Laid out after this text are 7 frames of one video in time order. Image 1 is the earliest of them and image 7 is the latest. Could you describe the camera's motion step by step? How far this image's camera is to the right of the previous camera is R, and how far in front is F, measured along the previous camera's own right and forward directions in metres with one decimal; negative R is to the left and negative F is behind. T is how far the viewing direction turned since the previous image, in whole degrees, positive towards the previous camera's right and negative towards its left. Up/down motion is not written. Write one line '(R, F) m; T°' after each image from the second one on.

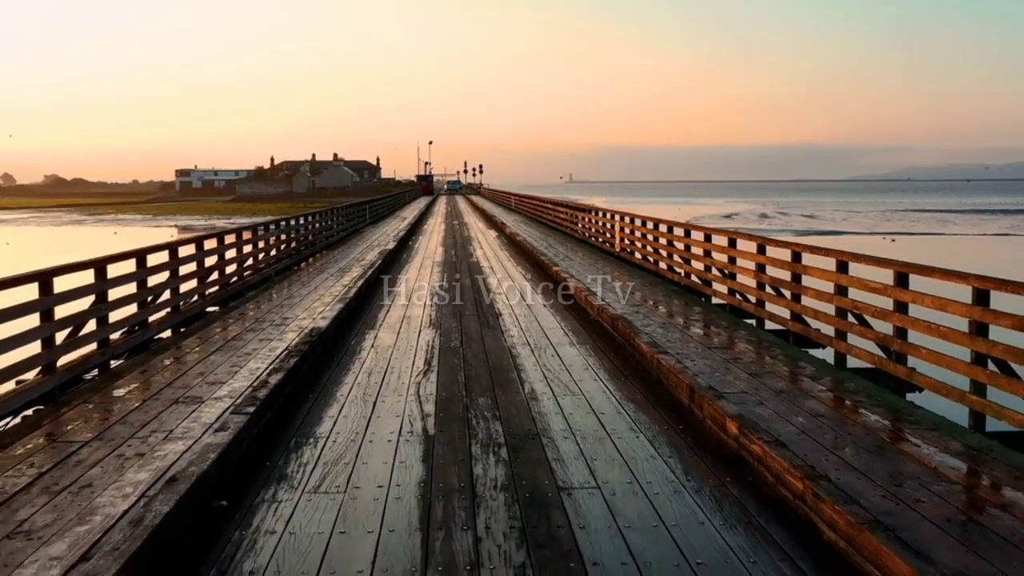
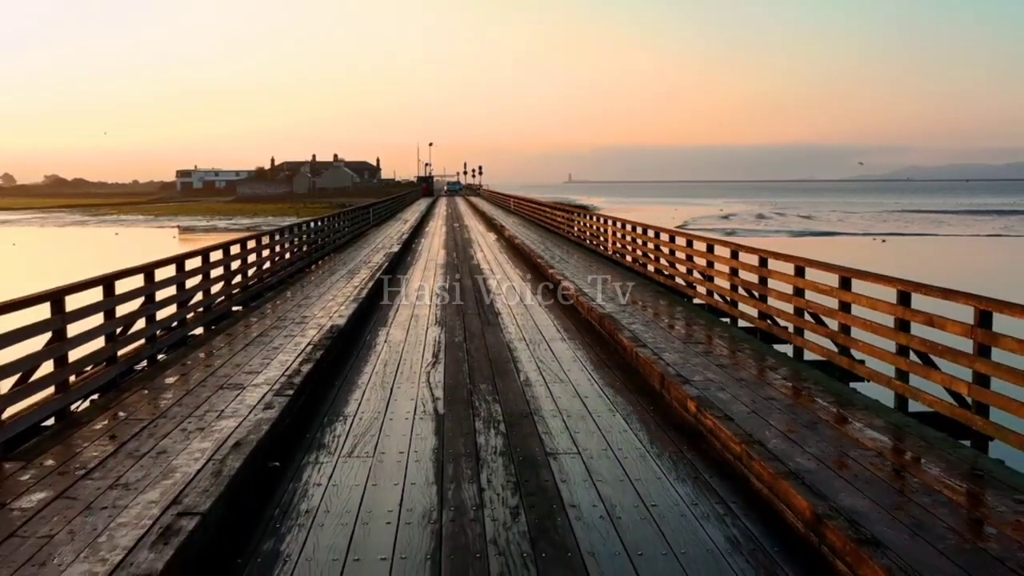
(0.0, -0.8) m; 0°
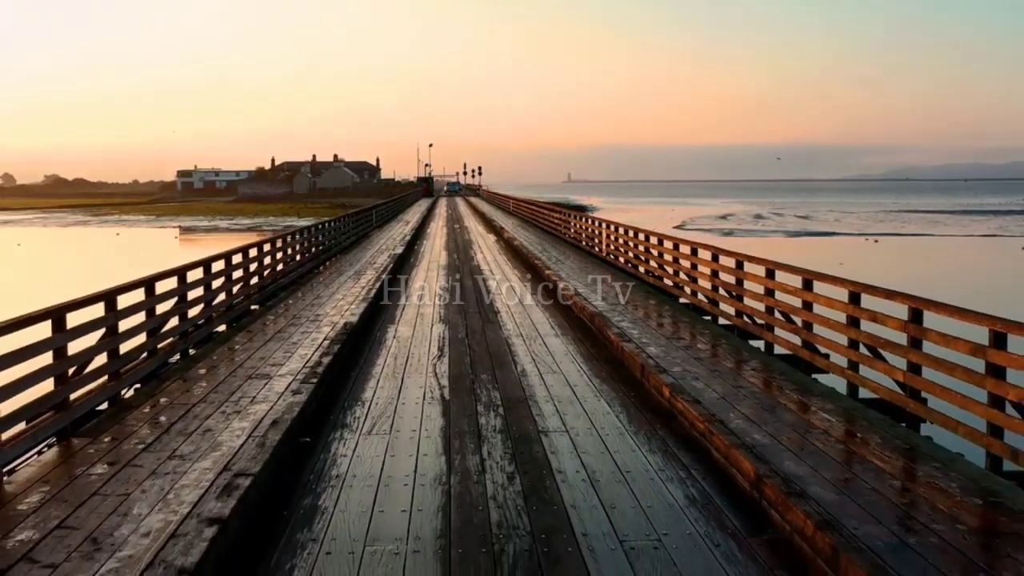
(0.0, -0.7) m; 0°
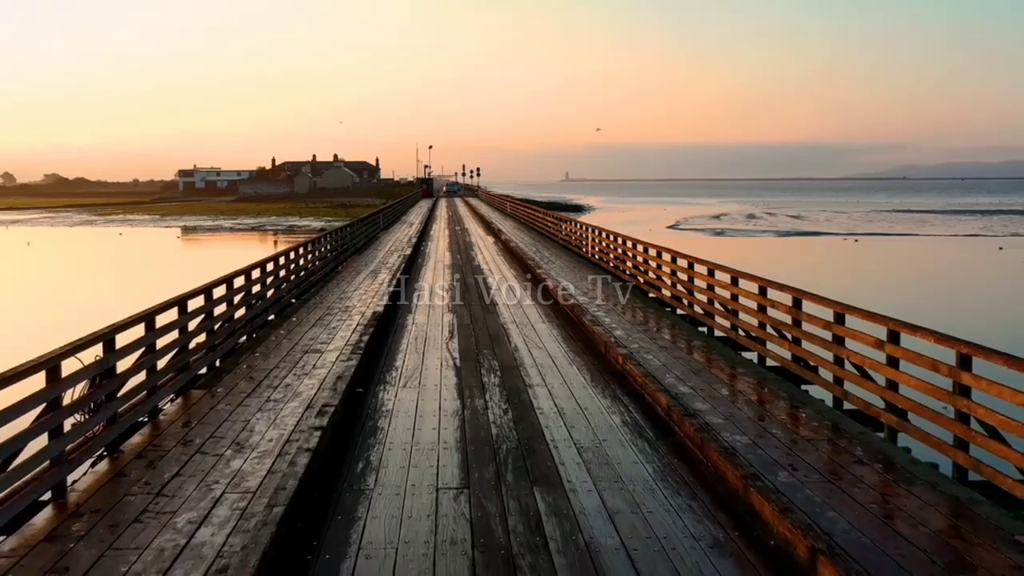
(0.0, -2.0) m; 0°
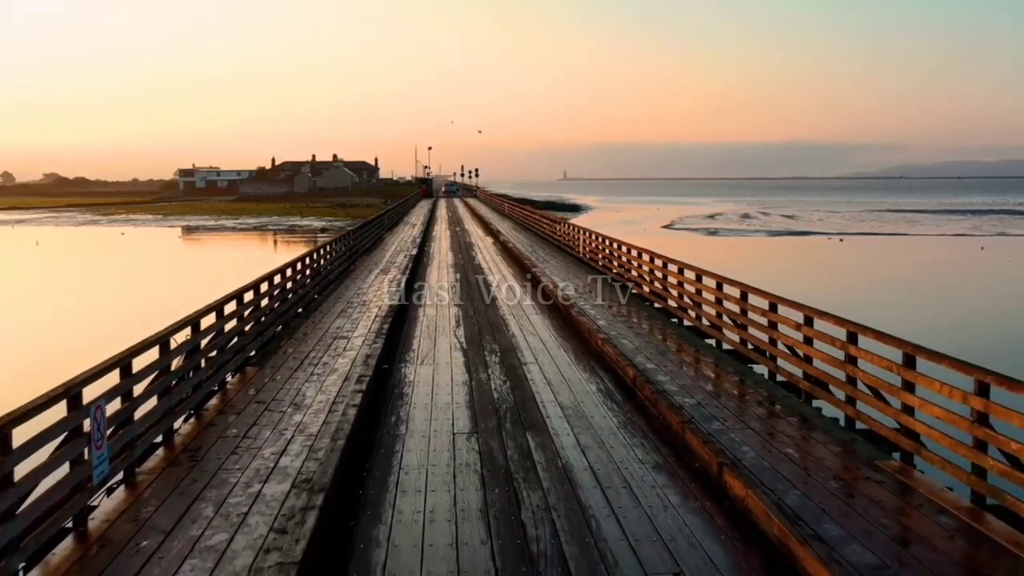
(0.0, -1.6) m; 0°
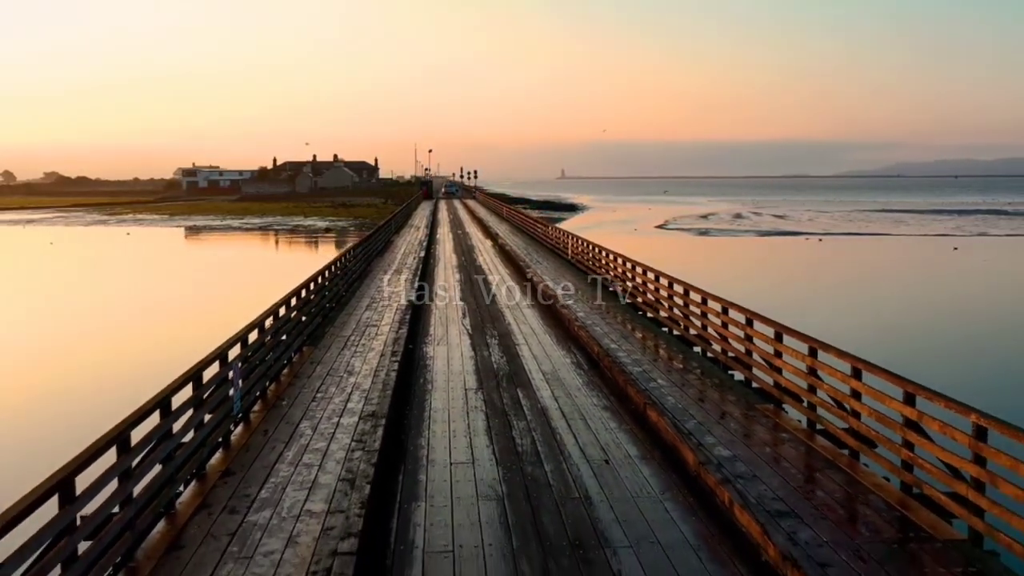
(0.0, -2.6) m; 0°
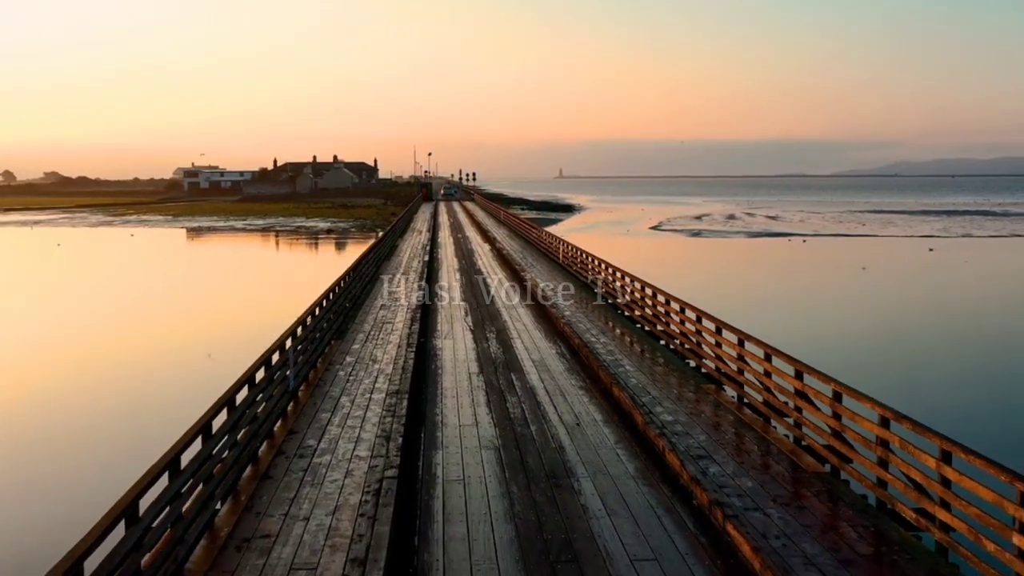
(0.0, -2.1) m; 0°
